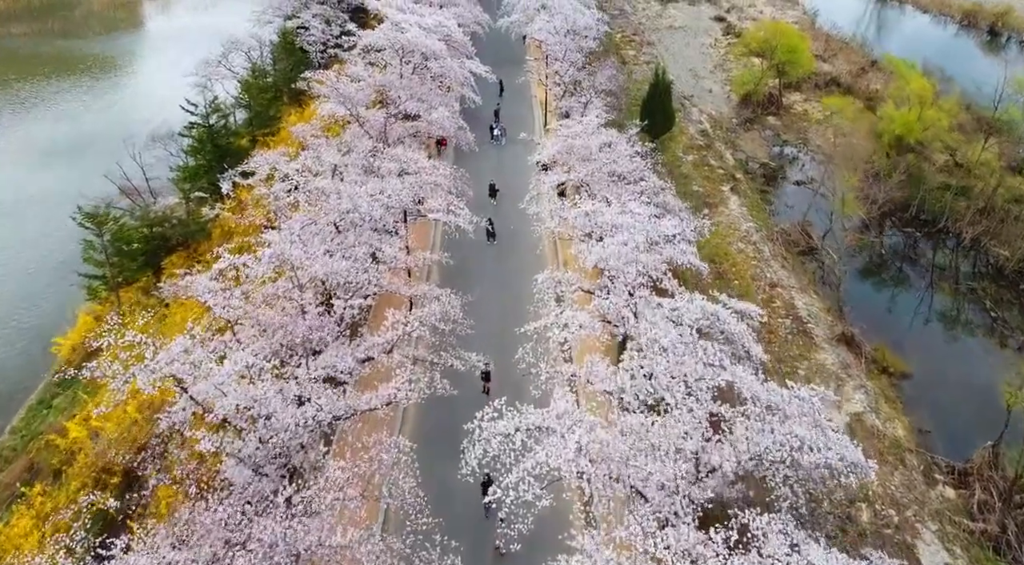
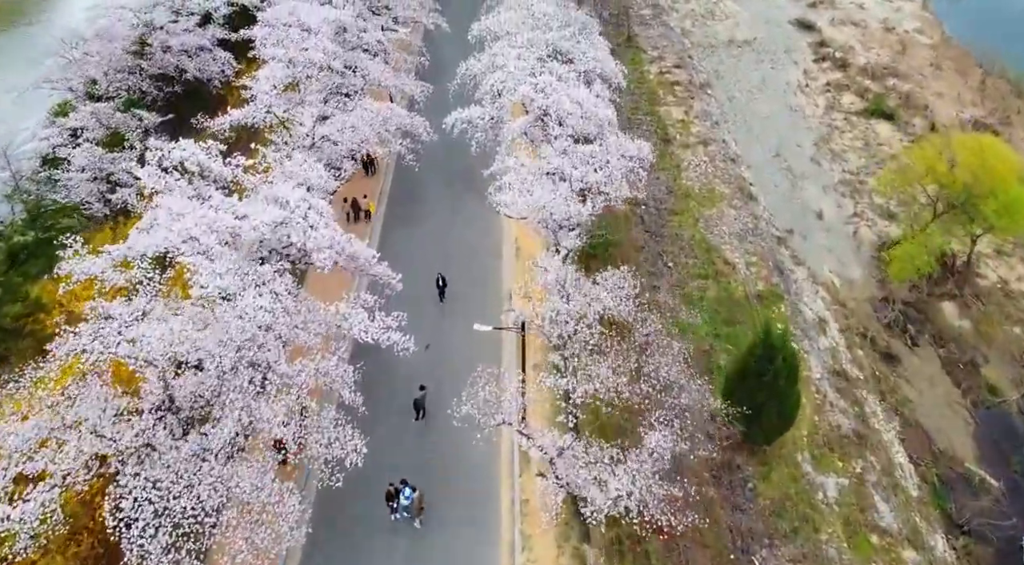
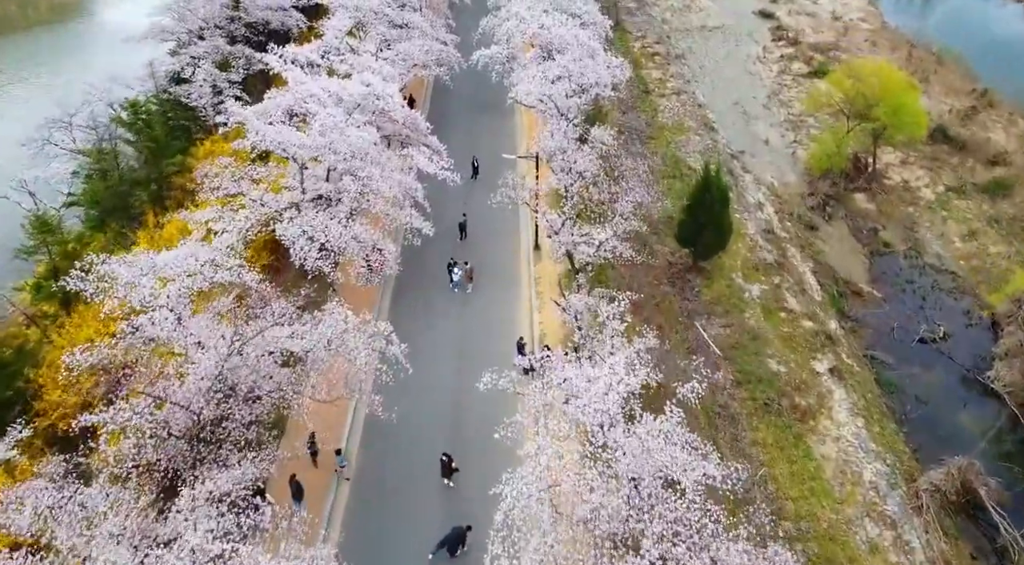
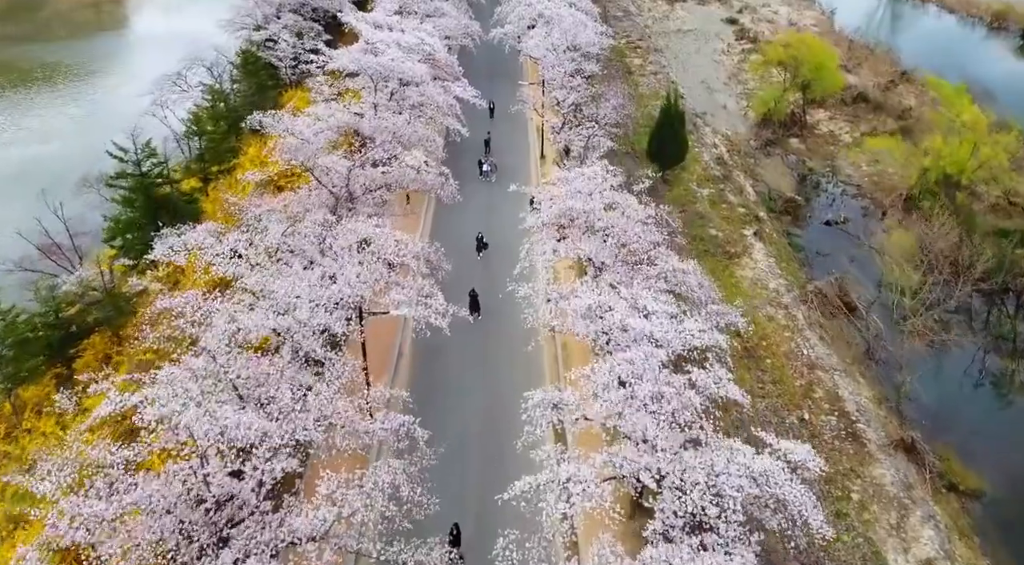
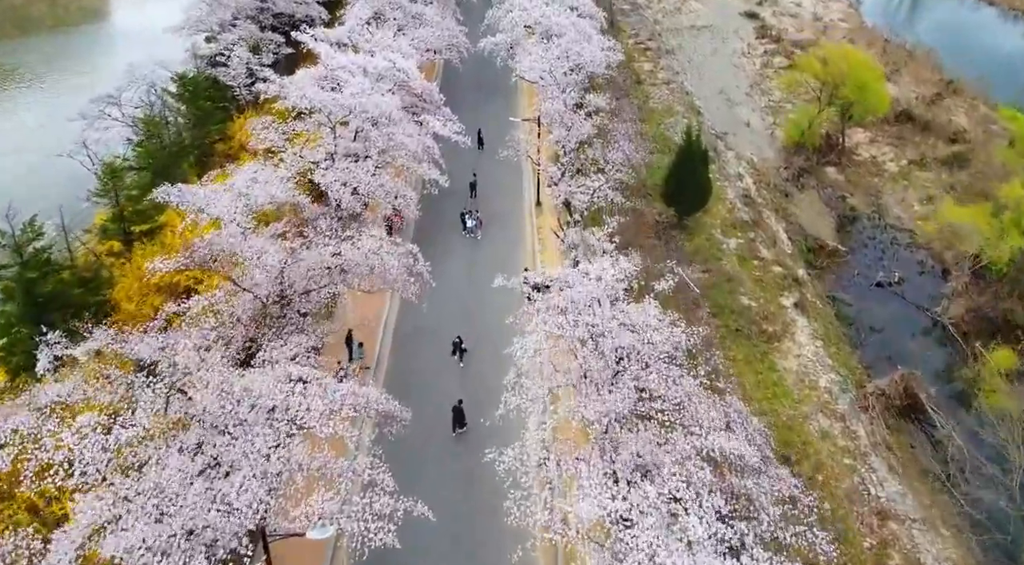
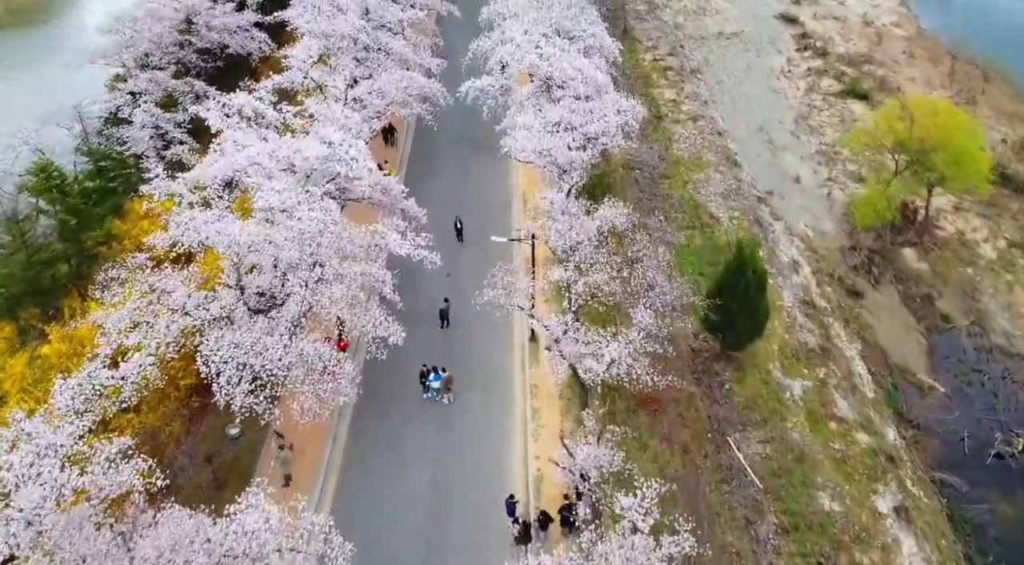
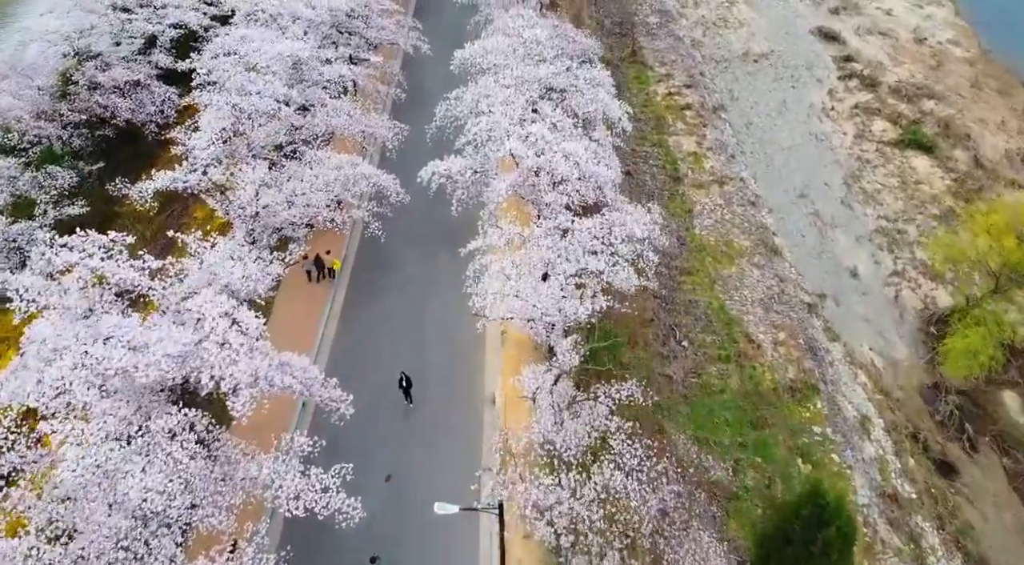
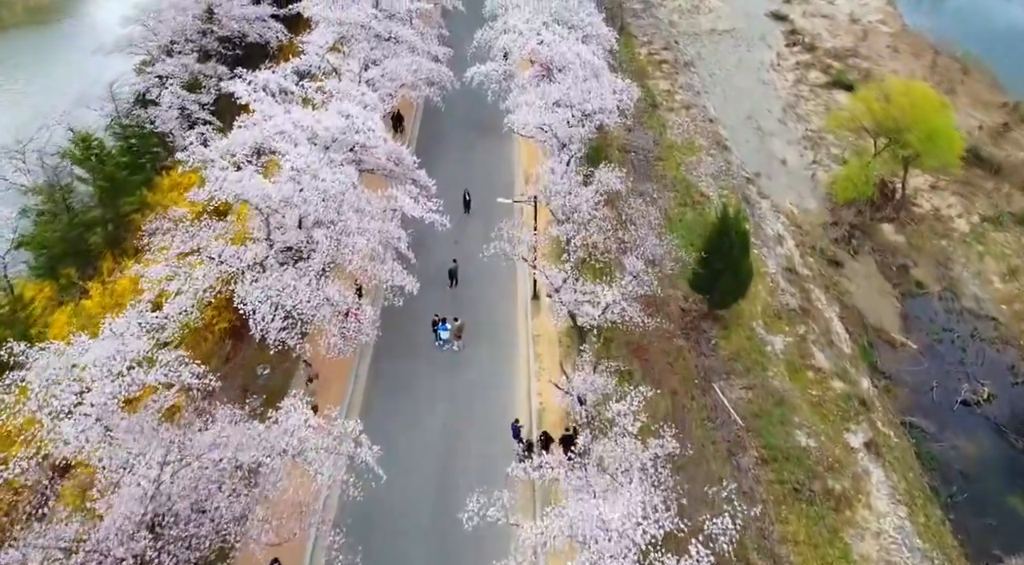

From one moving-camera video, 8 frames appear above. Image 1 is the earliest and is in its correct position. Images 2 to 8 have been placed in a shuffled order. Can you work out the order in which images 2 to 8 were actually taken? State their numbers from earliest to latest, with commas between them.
4, 5, 3, 8, 6, 2, 7
